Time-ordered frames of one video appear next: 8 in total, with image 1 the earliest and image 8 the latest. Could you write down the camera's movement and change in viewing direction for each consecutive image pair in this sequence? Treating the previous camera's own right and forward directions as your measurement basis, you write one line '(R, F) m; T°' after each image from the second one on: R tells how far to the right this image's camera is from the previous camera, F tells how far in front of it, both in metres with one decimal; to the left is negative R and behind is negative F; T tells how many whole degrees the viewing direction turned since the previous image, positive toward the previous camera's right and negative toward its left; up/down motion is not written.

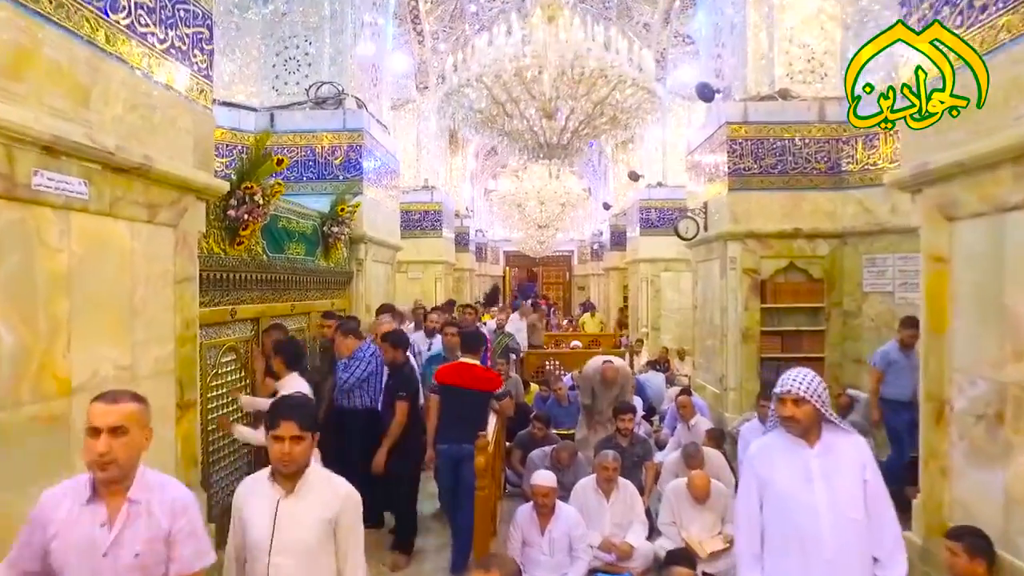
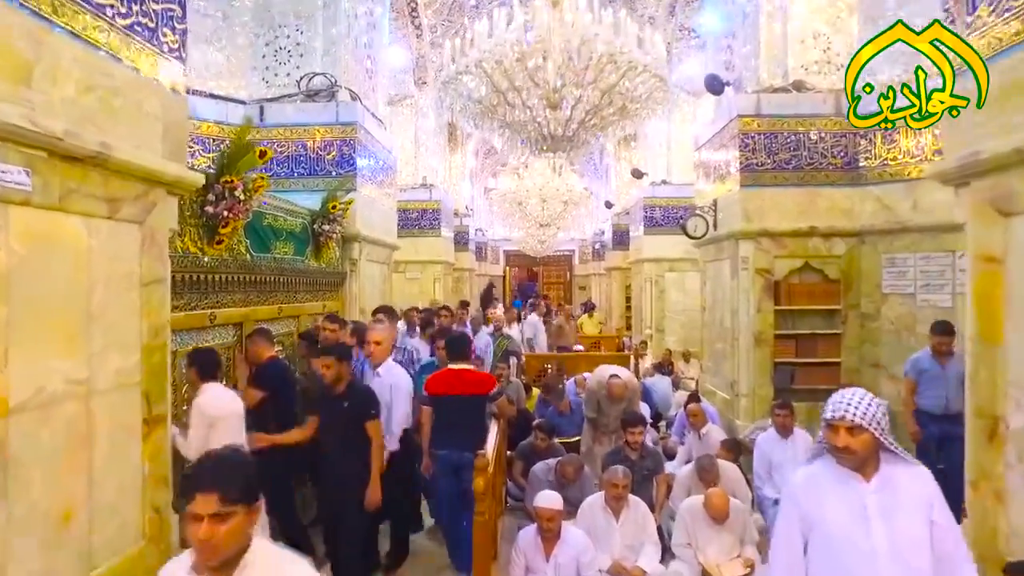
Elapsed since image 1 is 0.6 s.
(0.0, +0.3) m; 0°
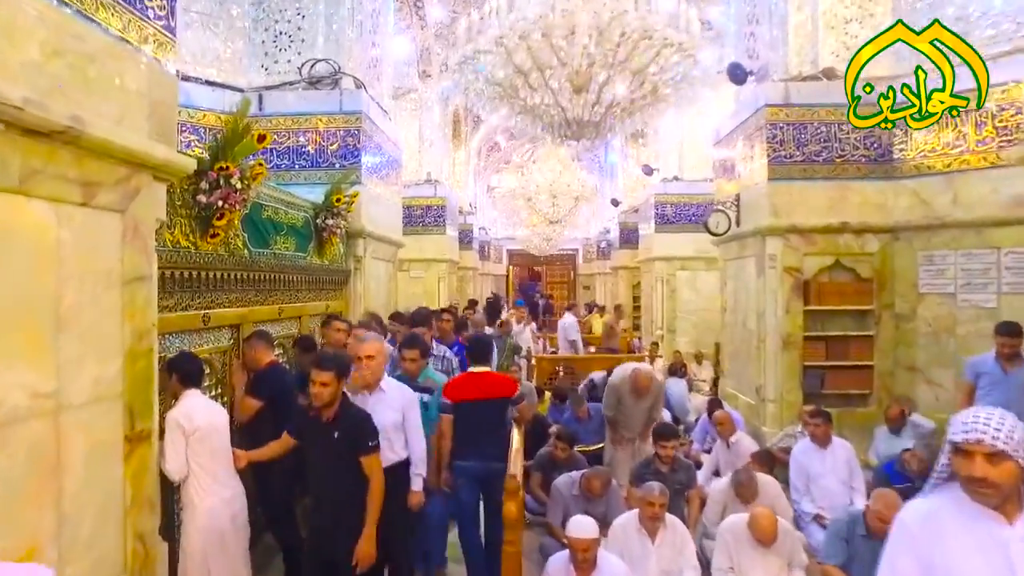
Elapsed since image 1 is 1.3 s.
(-0.1, +0.3) m; 0°
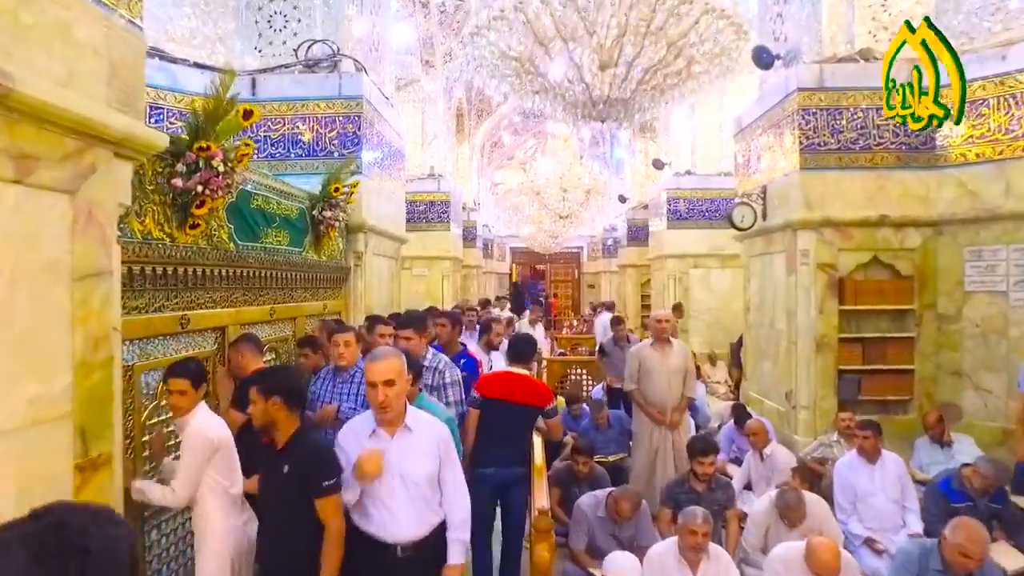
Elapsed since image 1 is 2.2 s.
(-0.1, +0.4) m; 0°
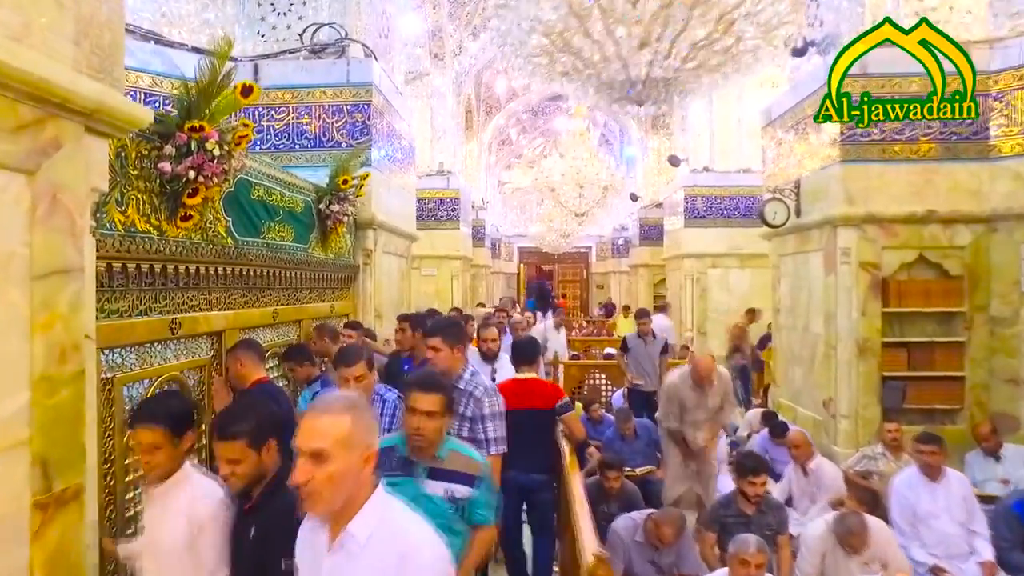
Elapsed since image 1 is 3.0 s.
(-0.1, +0.3) m; 0°
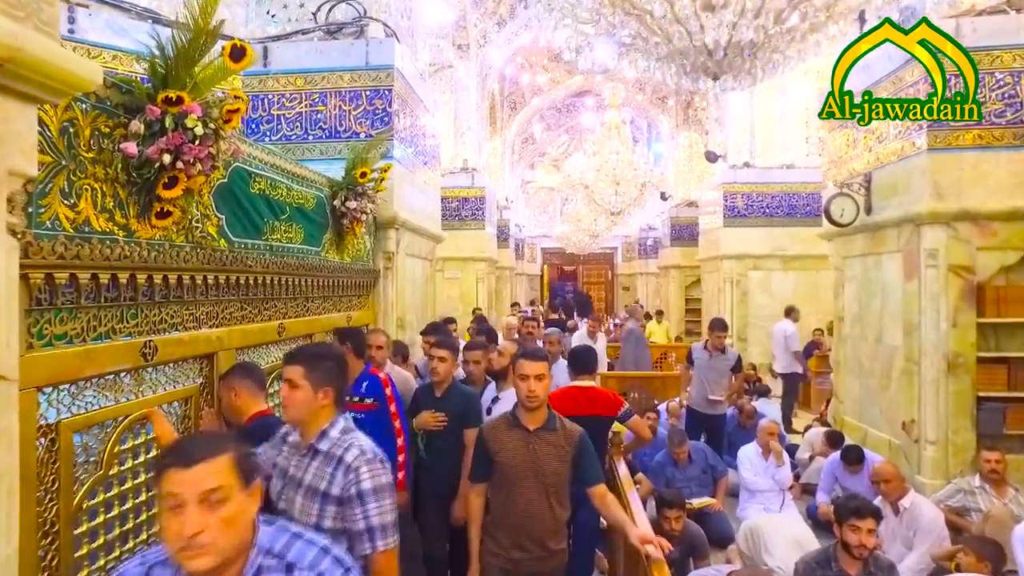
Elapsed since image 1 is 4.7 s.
(-0.1, +0.5) m; -2°
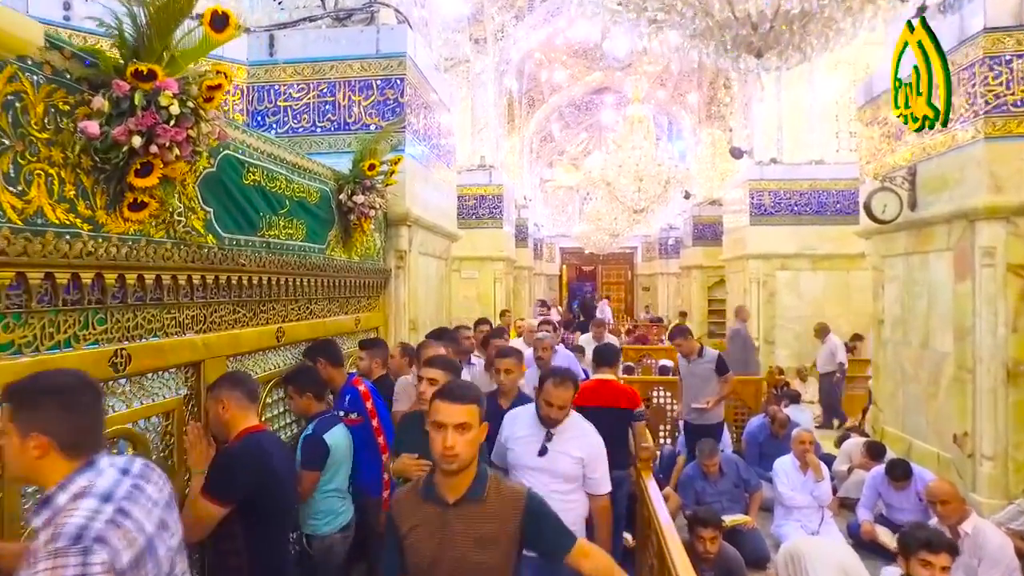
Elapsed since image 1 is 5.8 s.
(0.0, +0.3) m; -2°
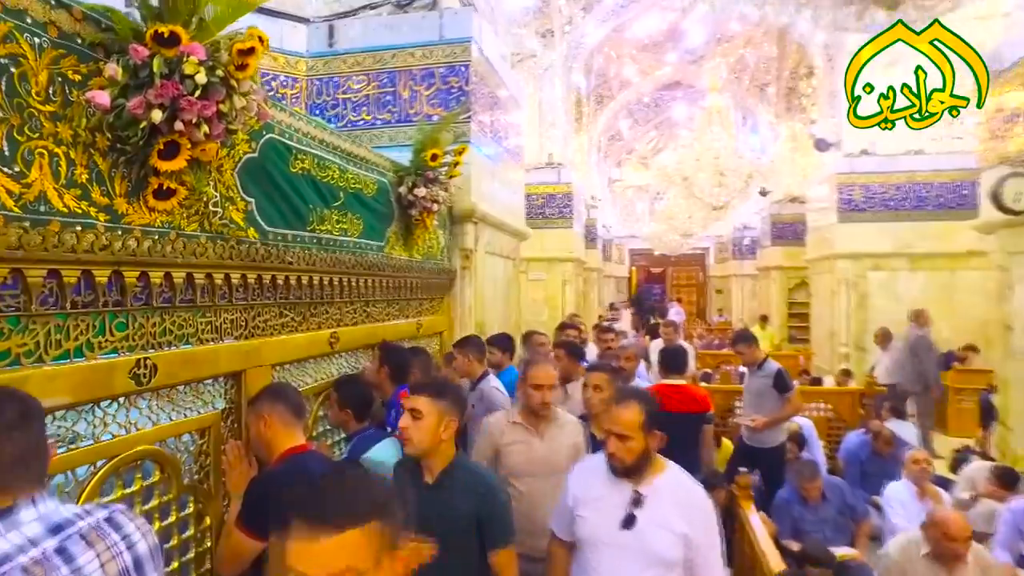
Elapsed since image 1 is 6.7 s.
(0.0, +0.3) m; -6°
